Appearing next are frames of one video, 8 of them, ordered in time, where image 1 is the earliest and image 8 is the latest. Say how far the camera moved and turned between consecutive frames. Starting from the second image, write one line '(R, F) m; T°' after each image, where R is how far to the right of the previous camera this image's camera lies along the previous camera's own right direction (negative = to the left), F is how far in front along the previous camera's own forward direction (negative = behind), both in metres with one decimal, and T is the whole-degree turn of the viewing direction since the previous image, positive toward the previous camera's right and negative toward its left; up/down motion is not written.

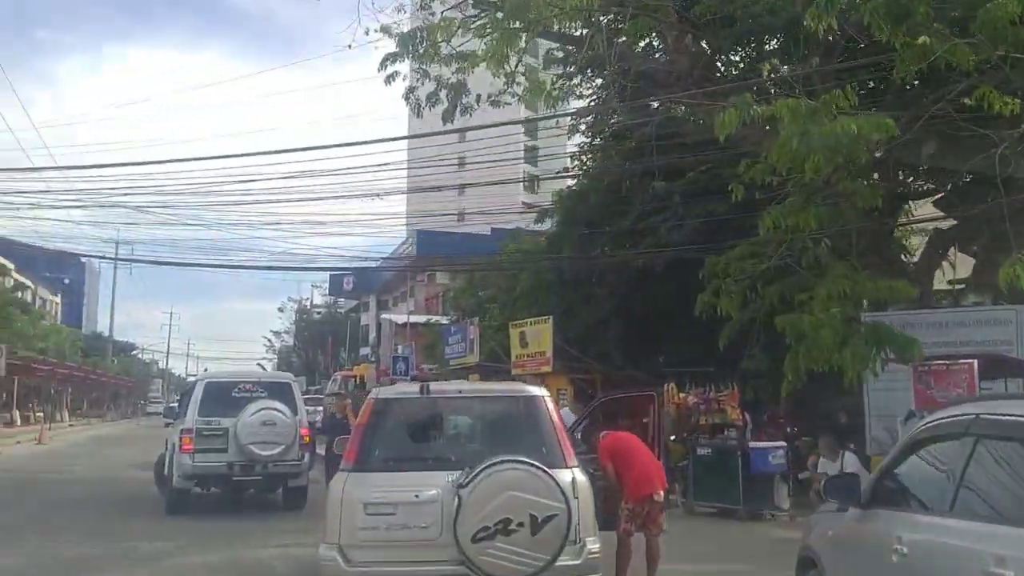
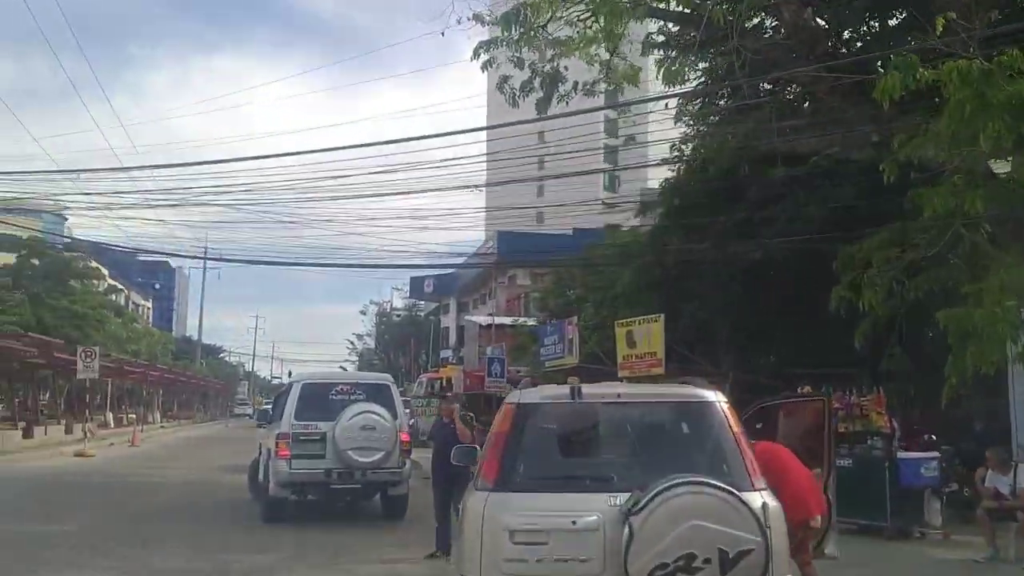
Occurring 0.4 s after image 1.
(-0.4, +1.0) m; -5°
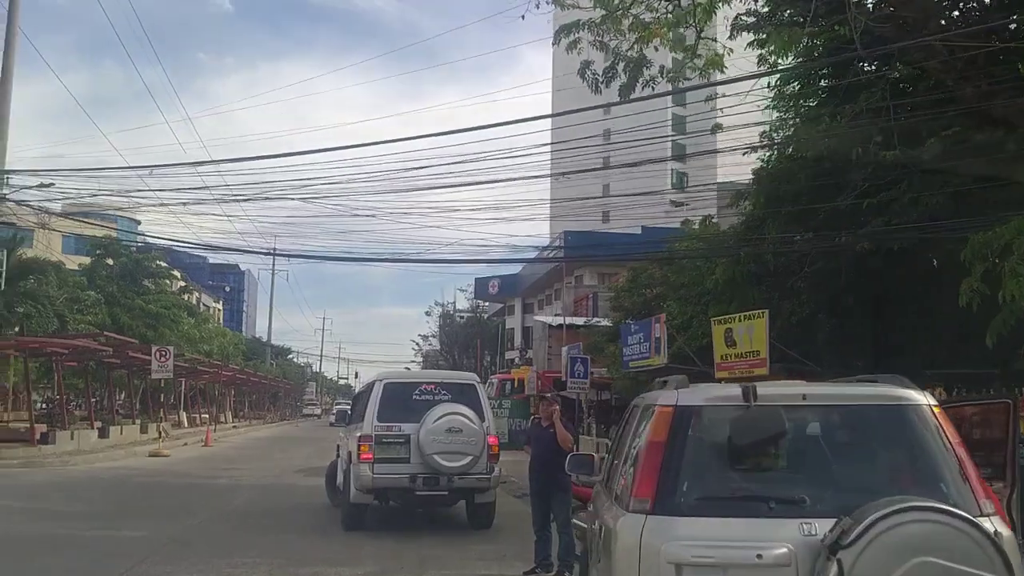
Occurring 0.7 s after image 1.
(-0.4, +0.9) m; -4°
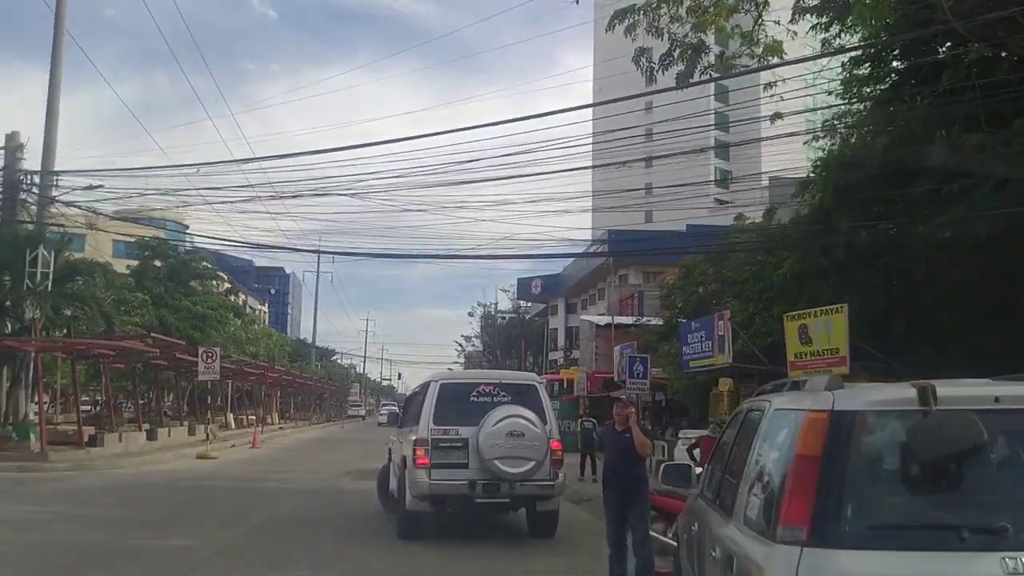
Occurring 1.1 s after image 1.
(-0.3, +0.7) m; -2°
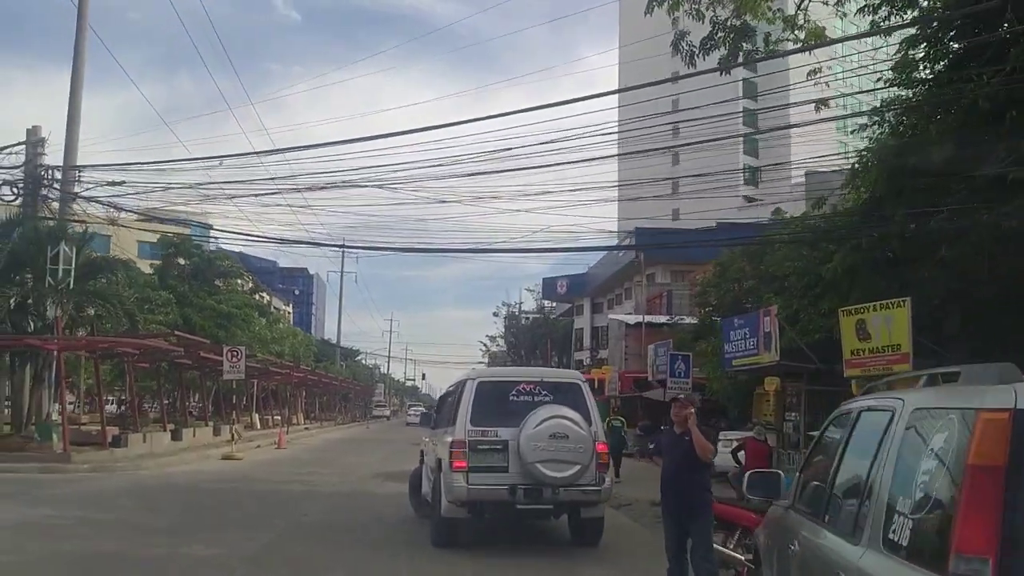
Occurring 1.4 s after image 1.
(-0.2, +0.7) m; -1°
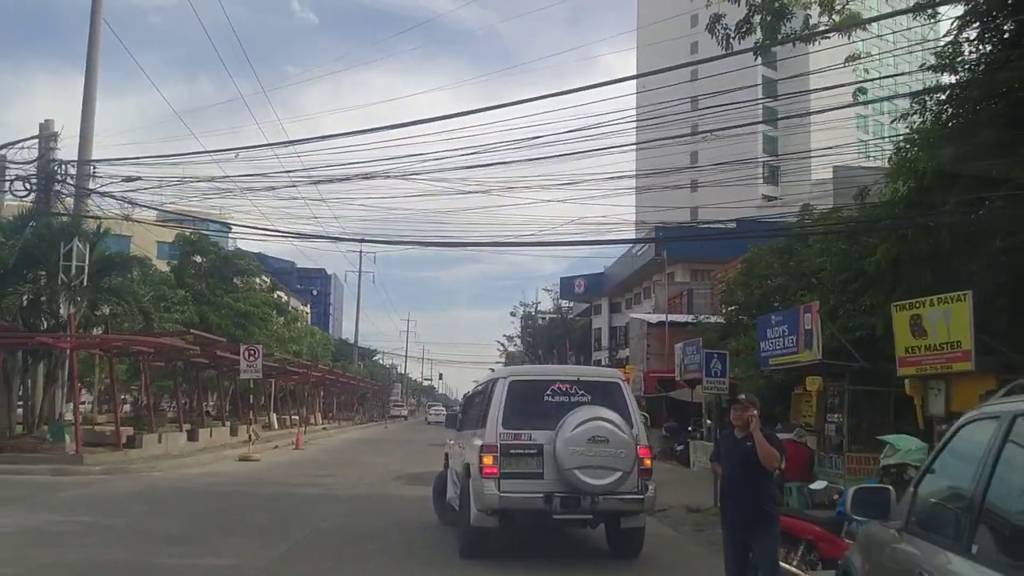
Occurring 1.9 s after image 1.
(-0.2, +0.8) m; -1°
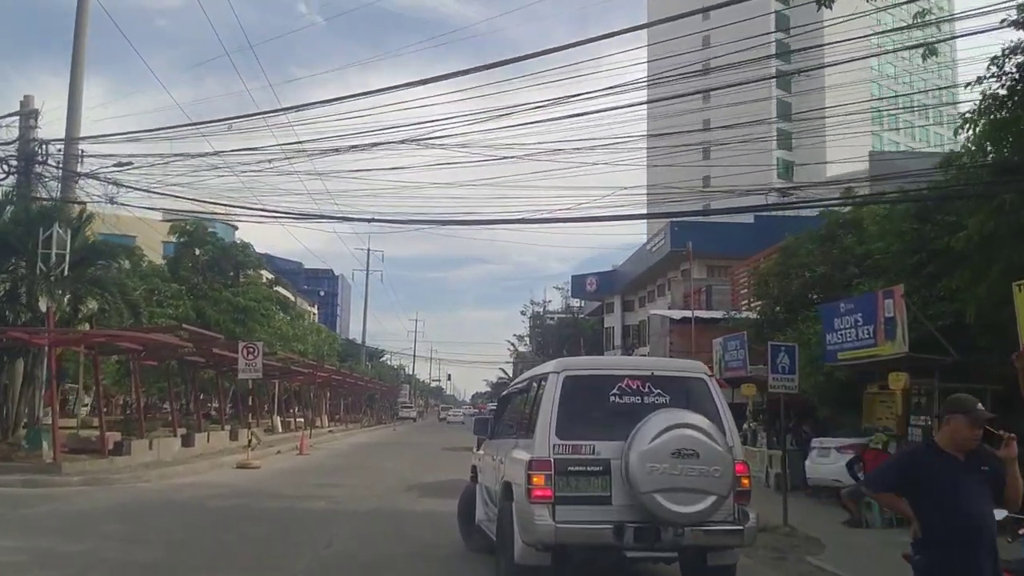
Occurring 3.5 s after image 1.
(-0.4, +2.2) m; 0°
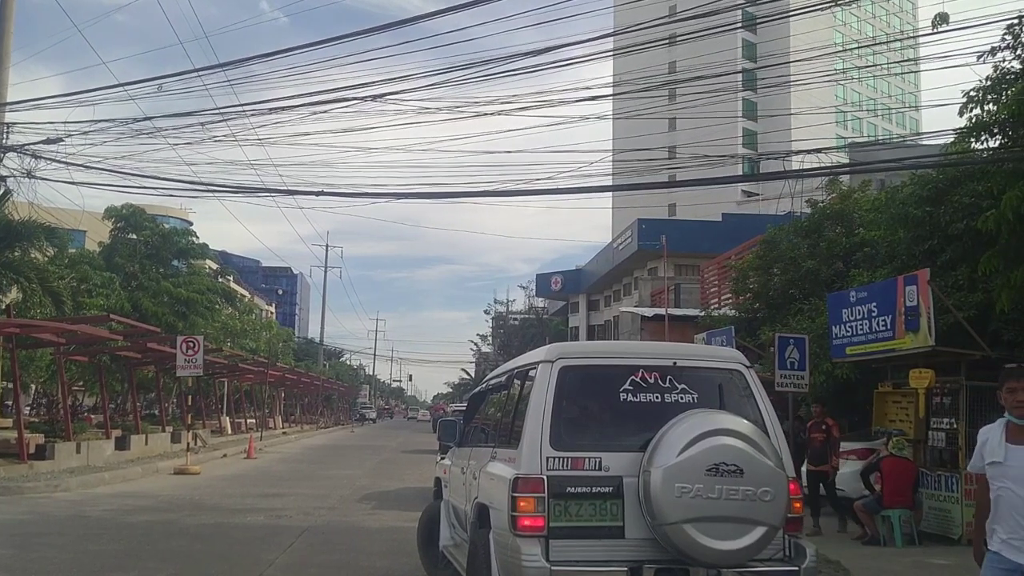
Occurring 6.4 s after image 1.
(-0.1, +1.9) m; +2°
